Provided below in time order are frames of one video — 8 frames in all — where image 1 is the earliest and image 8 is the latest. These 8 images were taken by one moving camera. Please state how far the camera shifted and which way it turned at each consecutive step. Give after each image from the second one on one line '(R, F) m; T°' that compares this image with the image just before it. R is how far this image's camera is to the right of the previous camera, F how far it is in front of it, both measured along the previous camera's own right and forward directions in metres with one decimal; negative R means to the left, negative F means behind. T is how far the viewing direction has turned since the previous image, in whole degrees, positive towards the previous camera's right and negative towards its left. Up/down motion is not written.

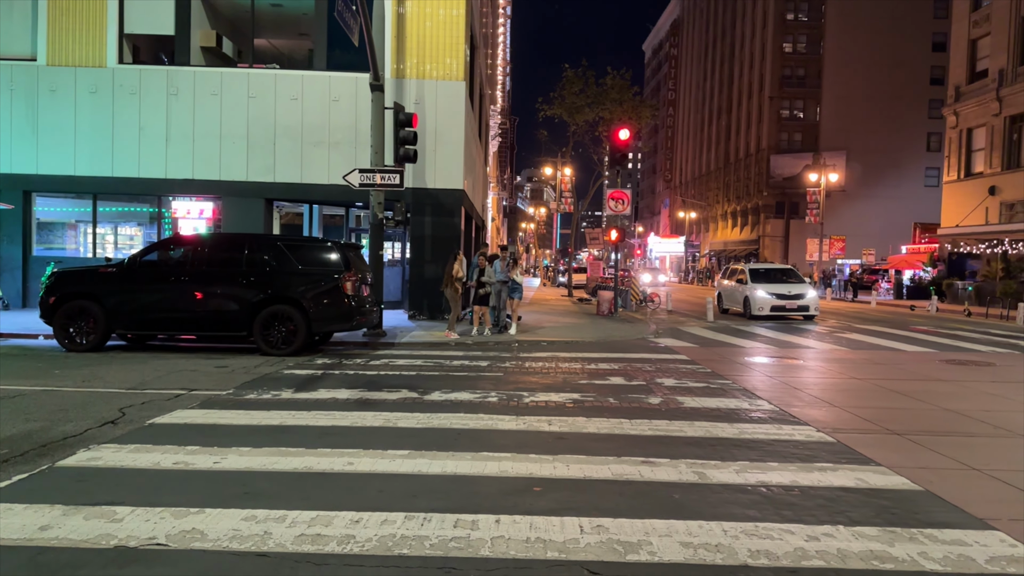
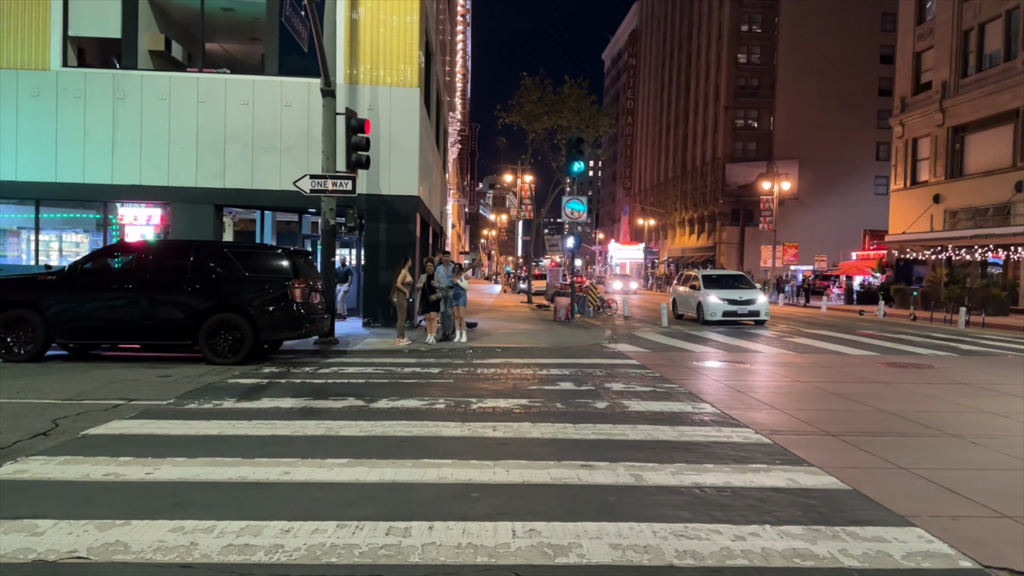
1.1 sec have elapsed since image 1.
(+0.2, 0.0) m; +3°
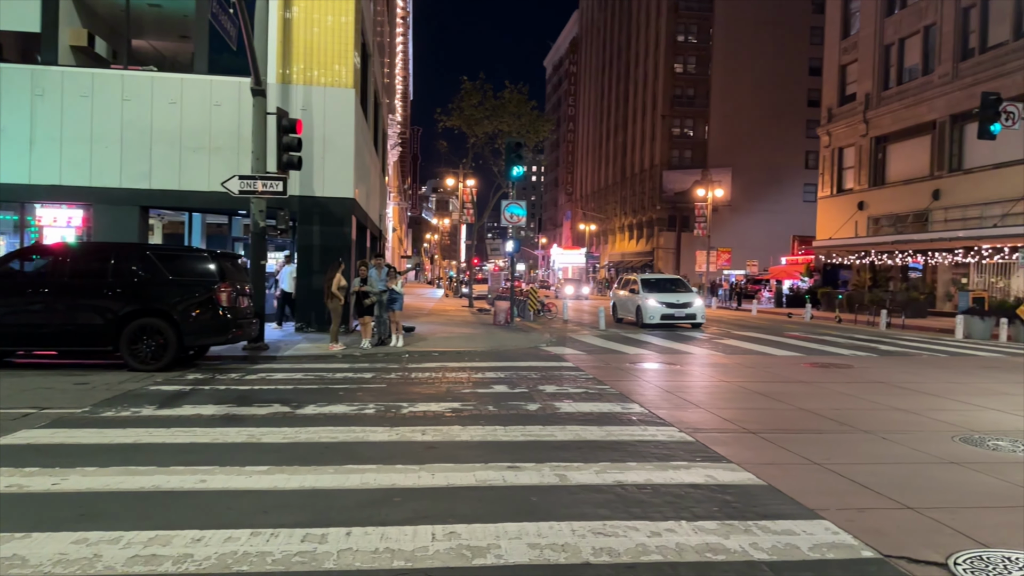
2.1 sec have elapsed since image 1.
(+0.1, 0.0) m; +4°
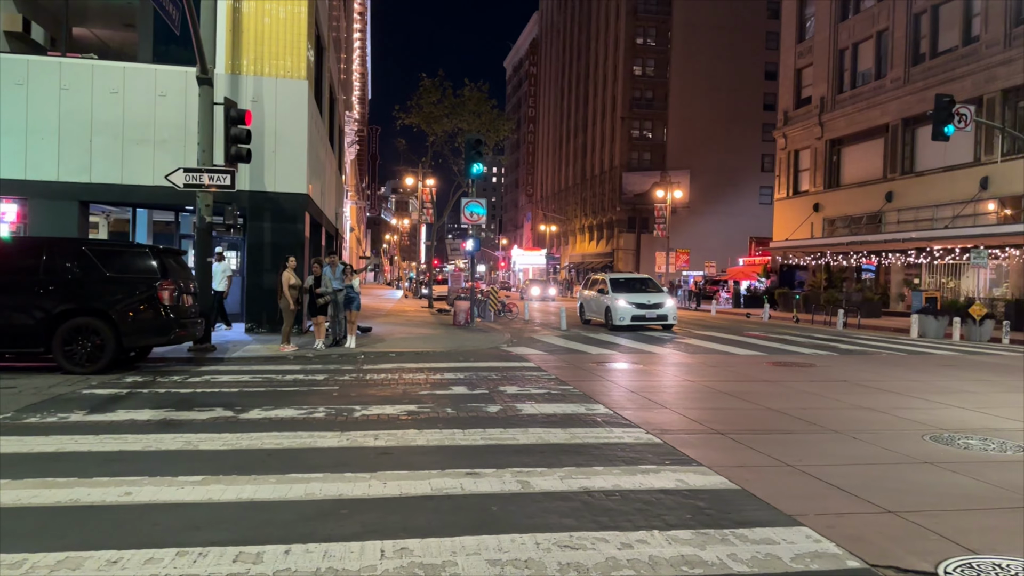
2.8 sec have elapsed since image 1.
(0.0, +0.4) m; +3°
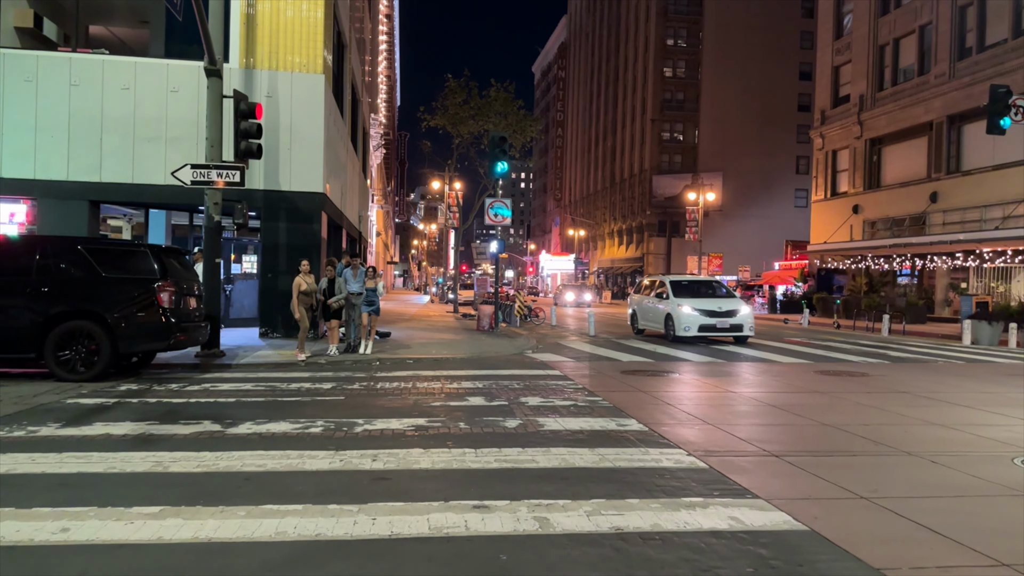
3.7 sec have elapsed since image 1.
(+0.1, +0.9) m; -2°
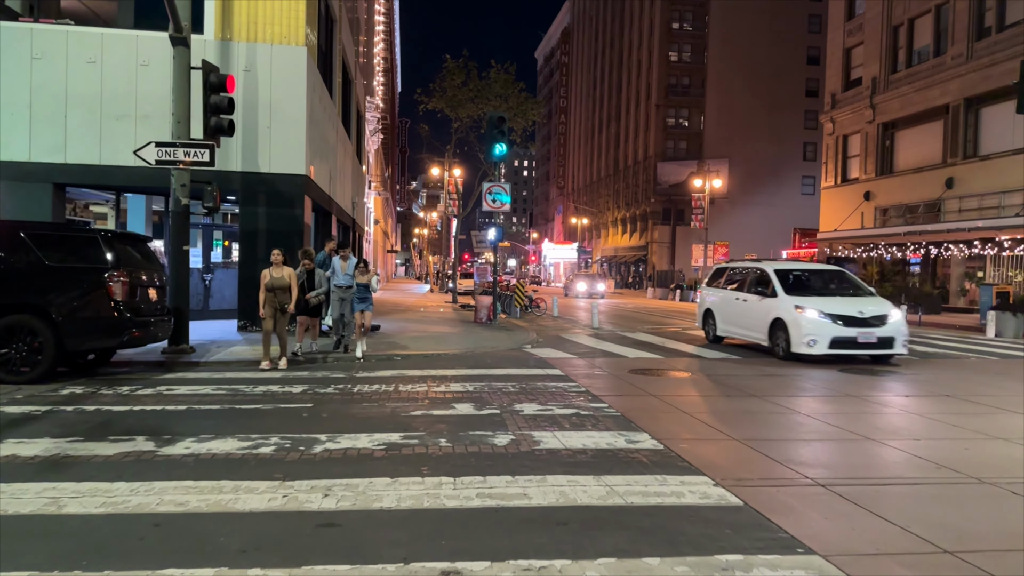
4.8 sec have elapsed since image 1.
(+0.1, +1.1) m; 0°
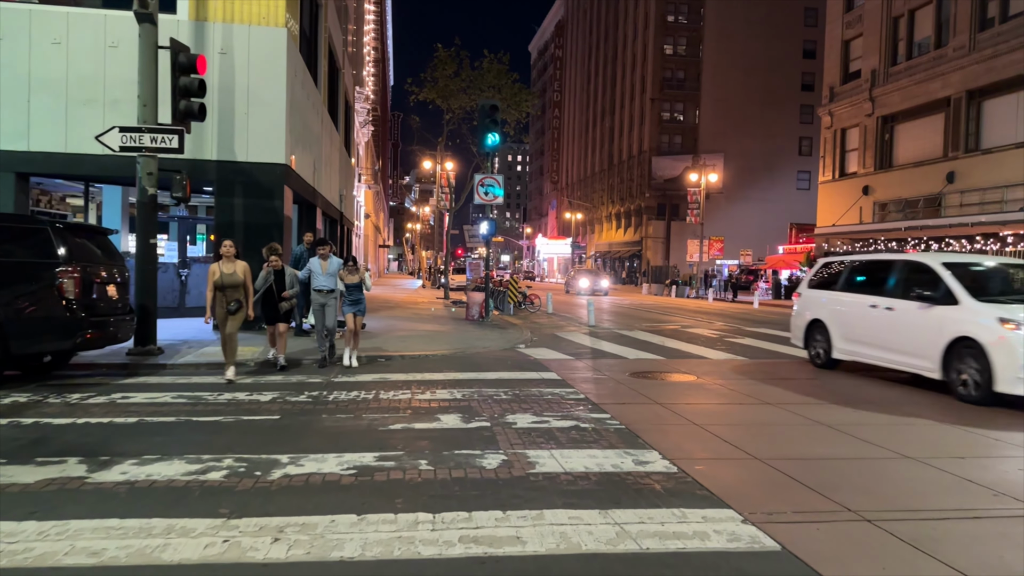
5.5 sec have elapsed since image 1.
(0.0, +0.8) m; +1°
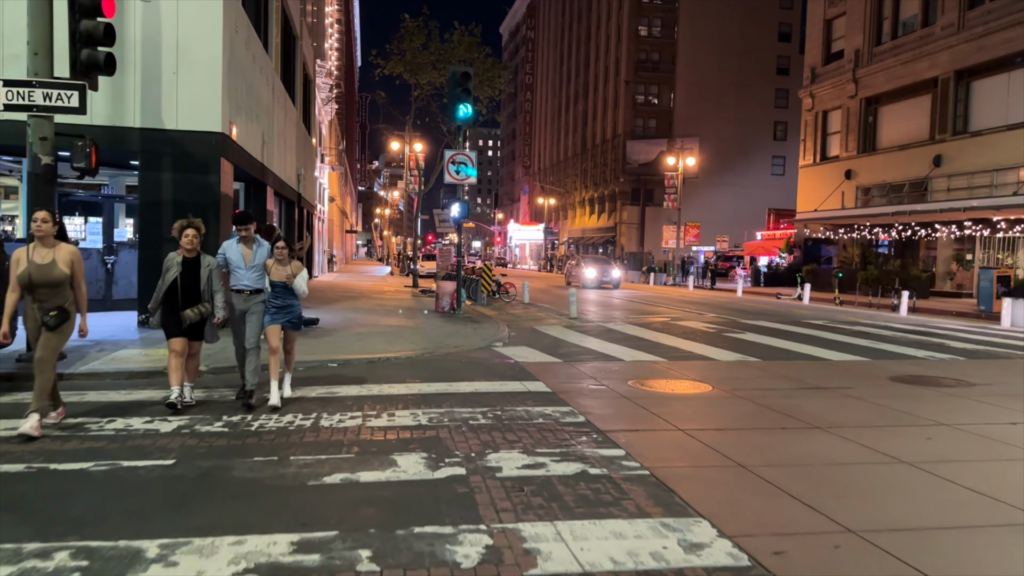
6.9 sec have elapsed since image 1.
(-0.1, +1.7) m; +2°
